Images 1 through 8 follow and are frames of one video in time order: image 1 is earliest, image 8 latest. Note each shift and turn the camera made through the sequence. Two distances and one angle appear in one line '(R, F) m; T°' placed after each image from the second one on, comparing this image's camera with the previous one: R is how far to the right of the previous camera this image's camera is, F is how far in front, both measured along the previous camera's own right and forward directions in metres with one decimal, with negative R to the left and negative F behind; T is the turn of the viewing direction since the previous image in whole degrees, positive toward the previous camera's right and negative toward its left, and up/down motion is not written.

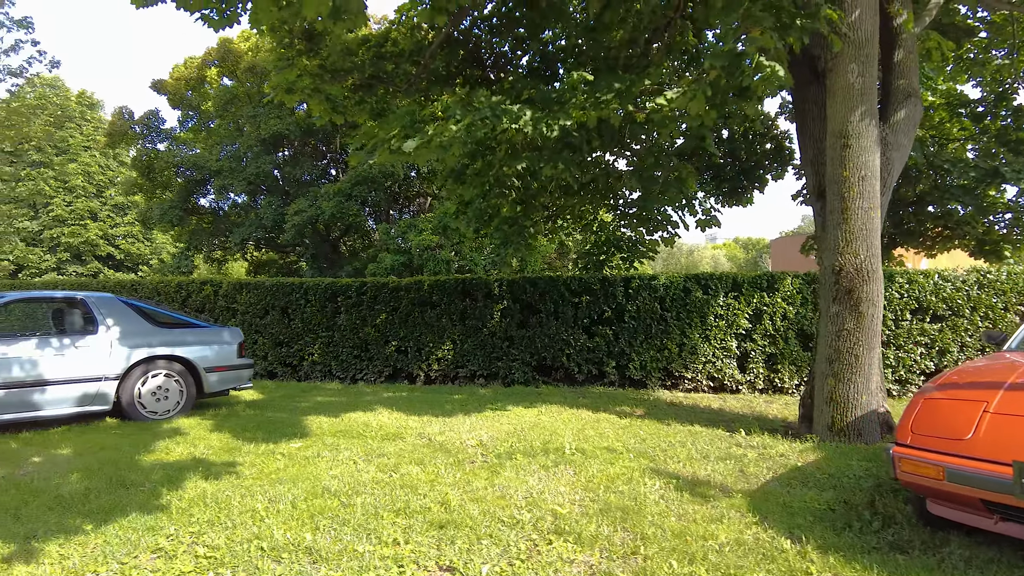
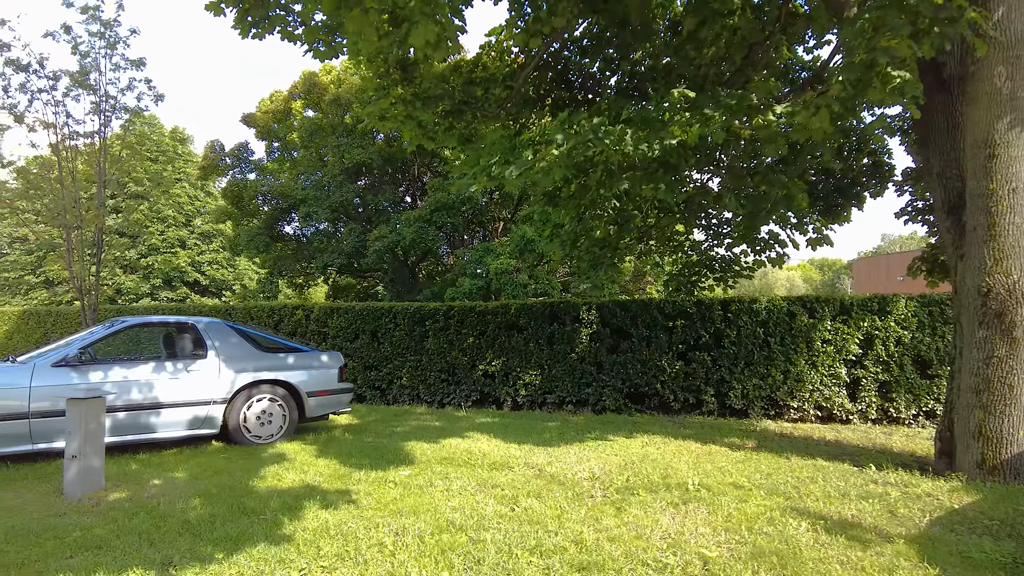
(-0.3, +0.1) m; -5°
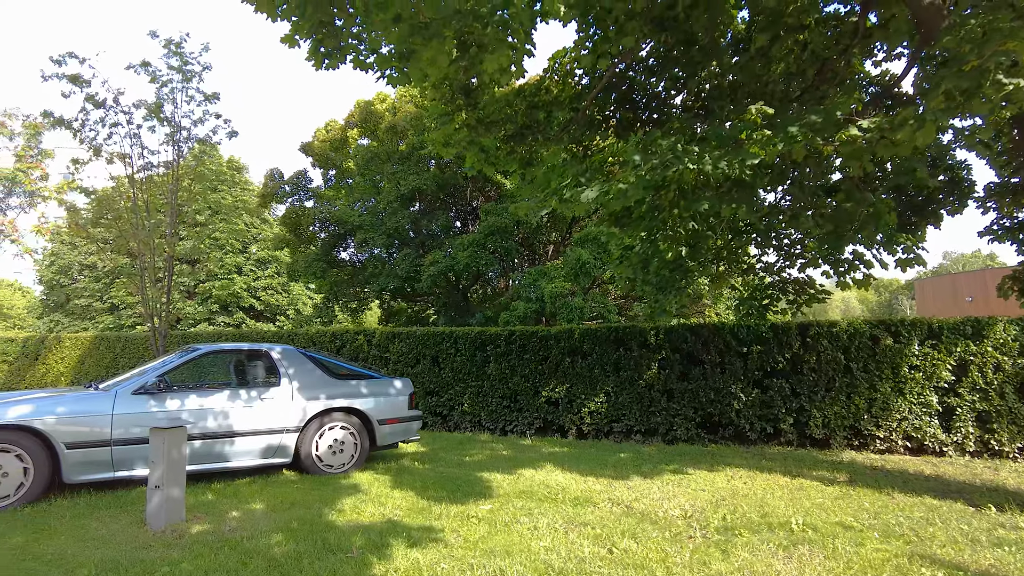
(-0.2, +0.1) m; -4°
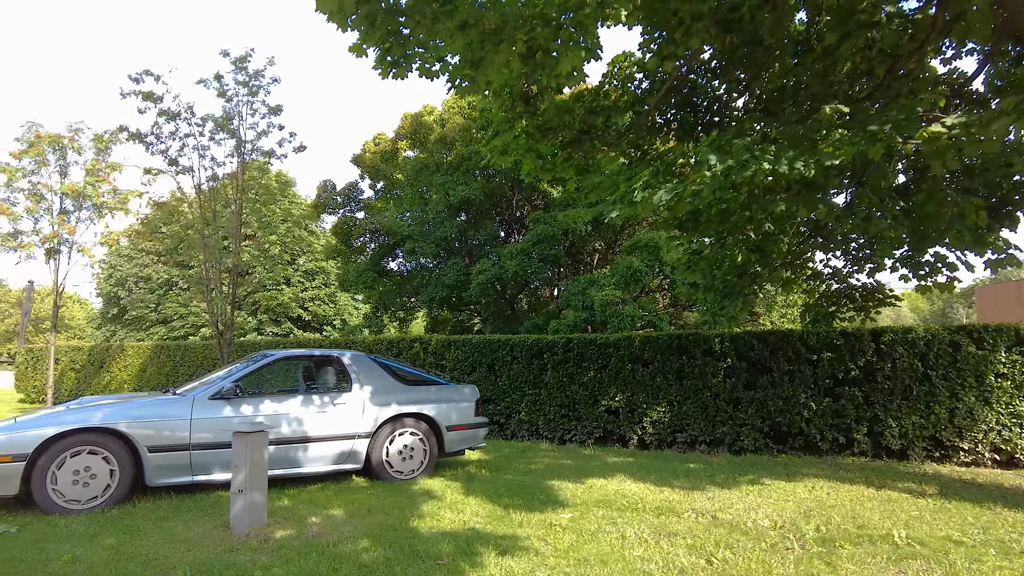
(-0.3, +0.1) m; -3°
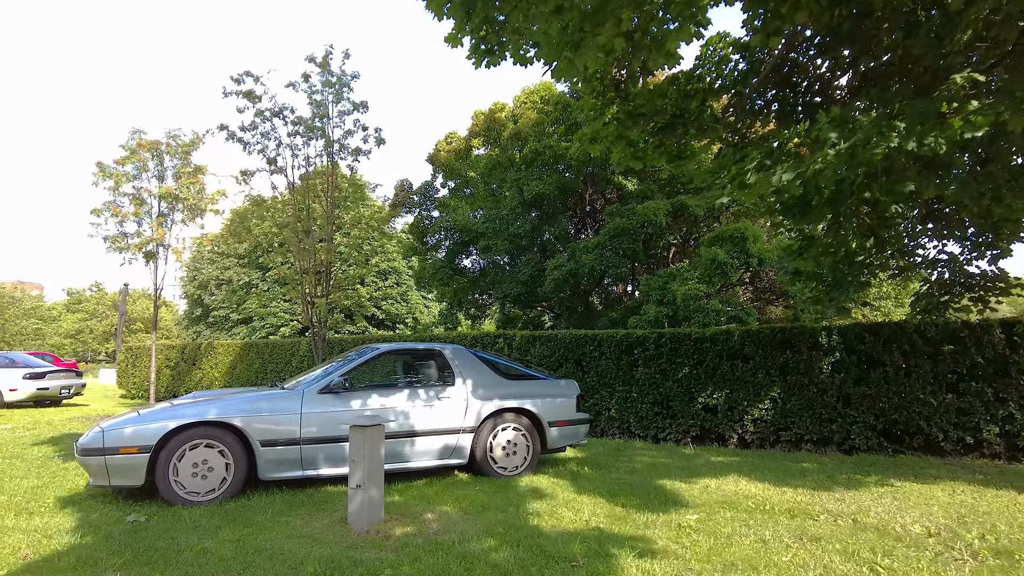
(-0.3, +0.2) m; -5°
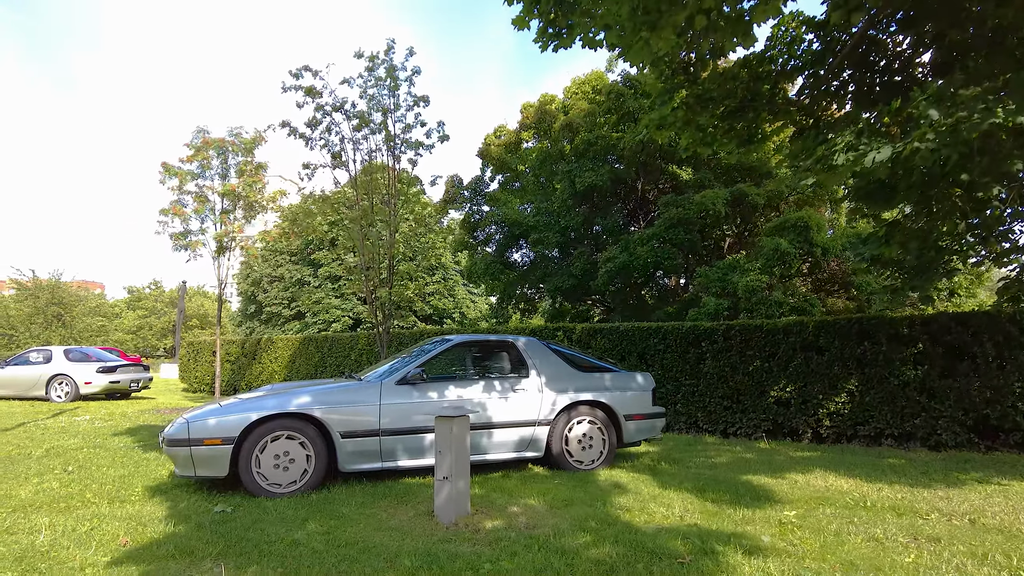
(-0.2, +0.1) m; -4°
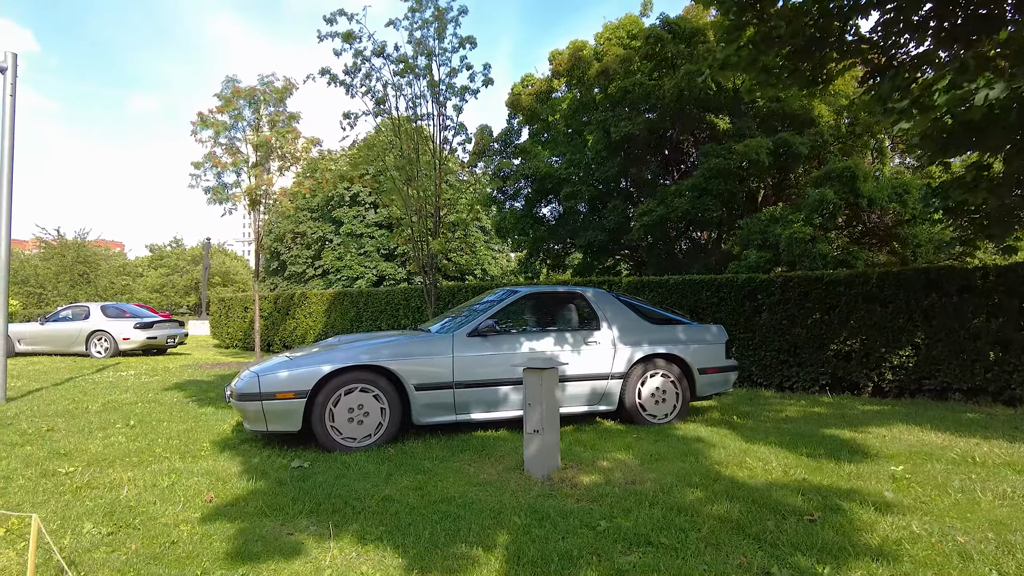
(-0.4, +0.2) m; -1°
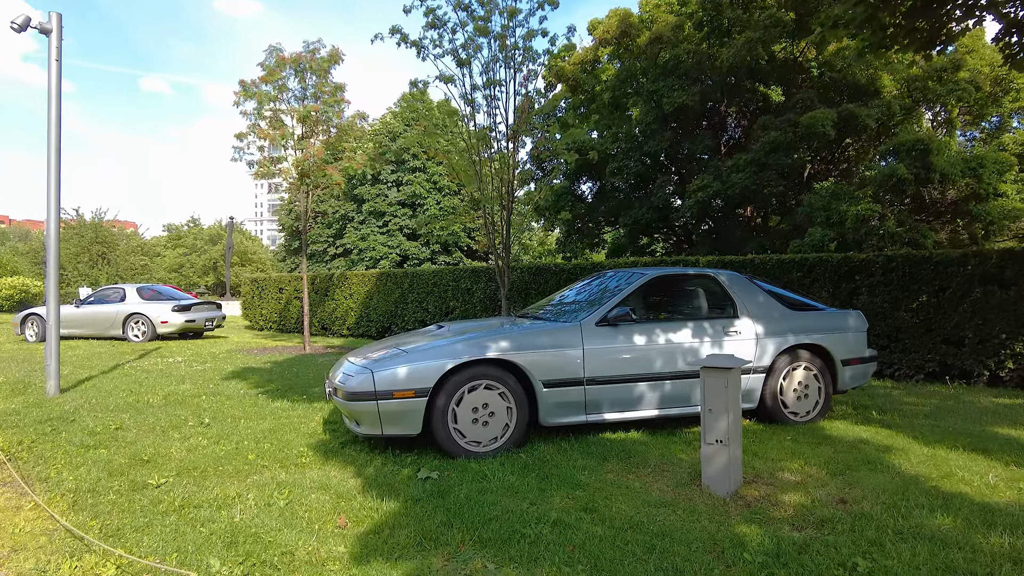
(-0.7, +0.5) m; -1°
